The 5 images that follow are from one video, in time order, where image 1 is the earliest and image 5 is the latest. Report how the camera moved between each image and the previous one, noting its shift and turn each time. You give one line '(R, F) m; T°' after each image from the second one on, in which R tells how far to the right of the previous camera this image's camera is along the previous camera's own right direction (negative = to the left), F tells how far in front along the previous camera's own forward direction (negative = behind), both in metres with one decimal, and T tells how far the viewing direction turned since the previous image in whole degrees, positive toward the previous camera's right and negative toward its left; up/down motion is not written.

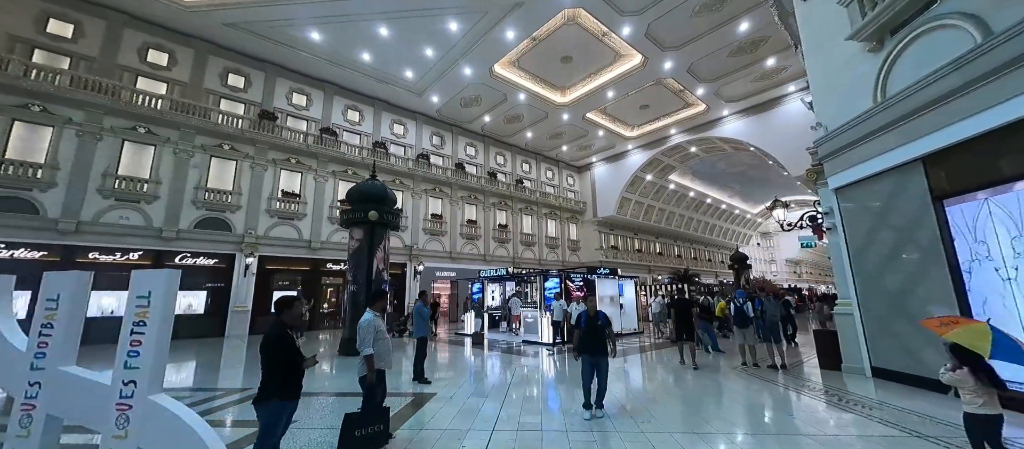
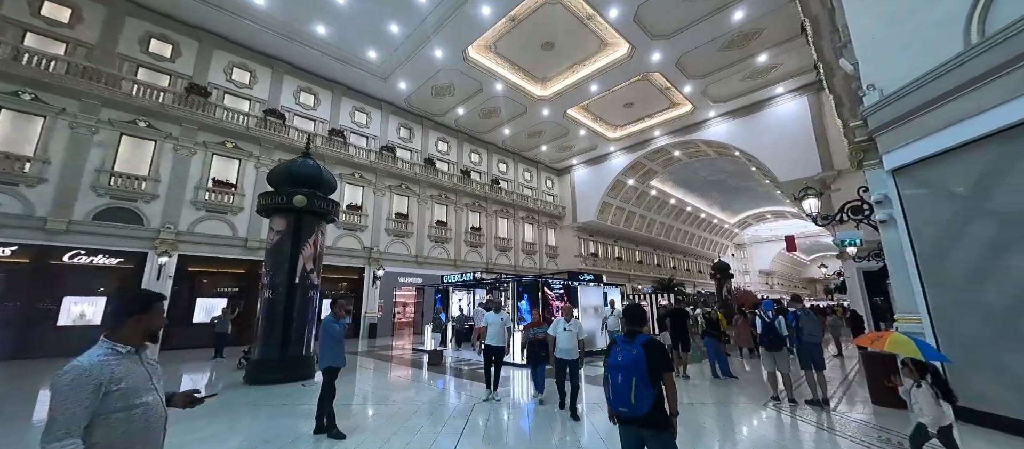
(+0.2, +1.6) m; +3°
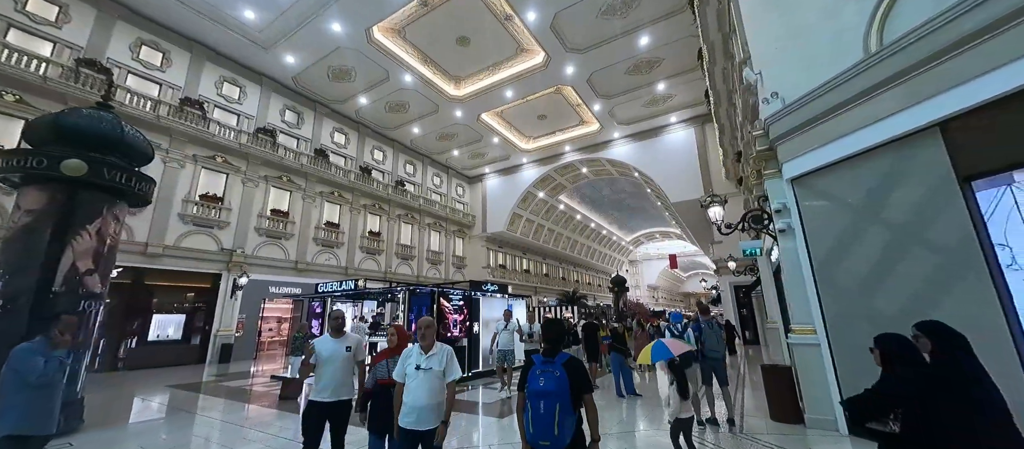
(+0.3, +1.0) m; +13°
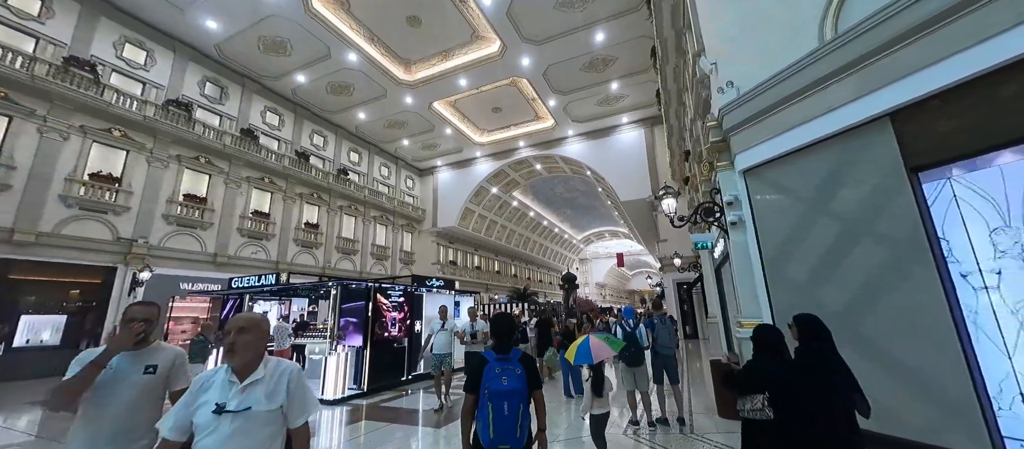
(+0.1, +0.5) m; +7°
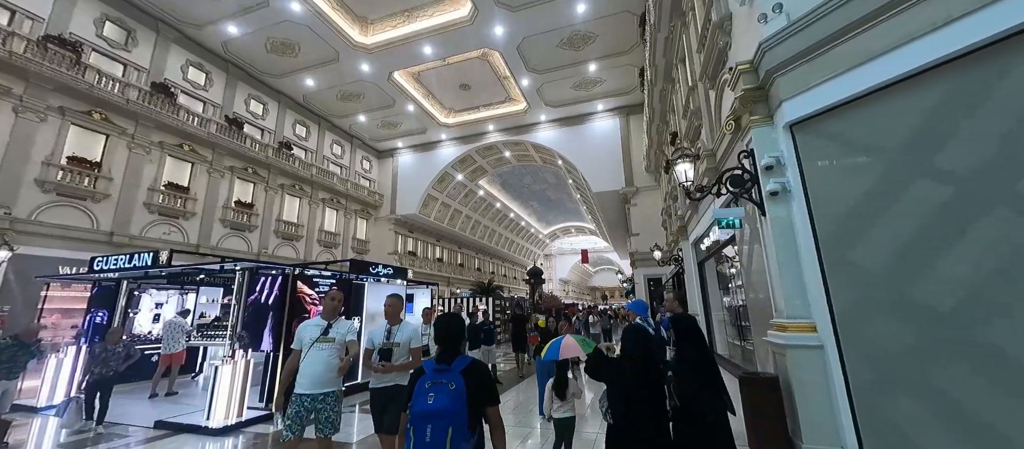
(0.0, +1.3) m; +5°
